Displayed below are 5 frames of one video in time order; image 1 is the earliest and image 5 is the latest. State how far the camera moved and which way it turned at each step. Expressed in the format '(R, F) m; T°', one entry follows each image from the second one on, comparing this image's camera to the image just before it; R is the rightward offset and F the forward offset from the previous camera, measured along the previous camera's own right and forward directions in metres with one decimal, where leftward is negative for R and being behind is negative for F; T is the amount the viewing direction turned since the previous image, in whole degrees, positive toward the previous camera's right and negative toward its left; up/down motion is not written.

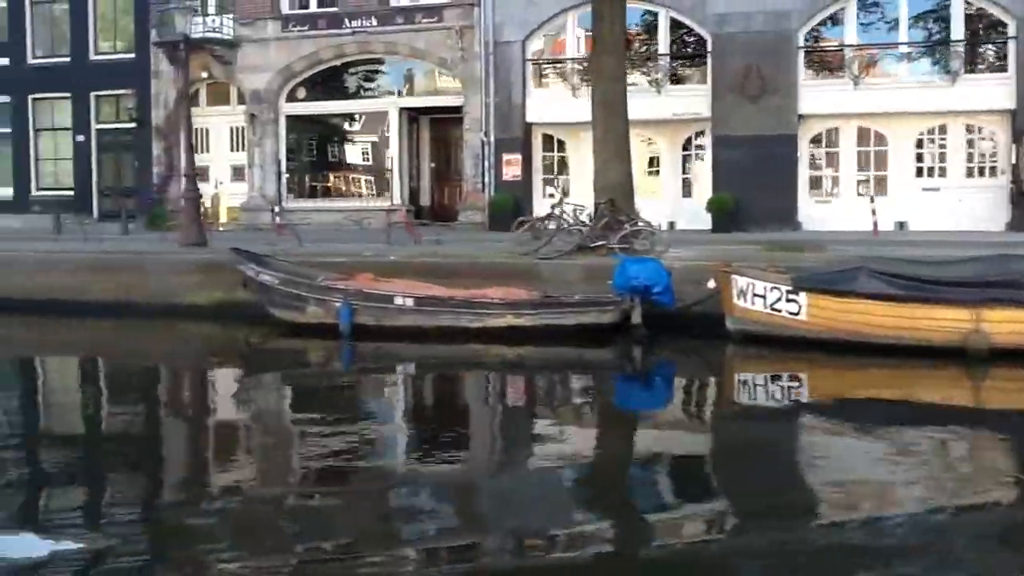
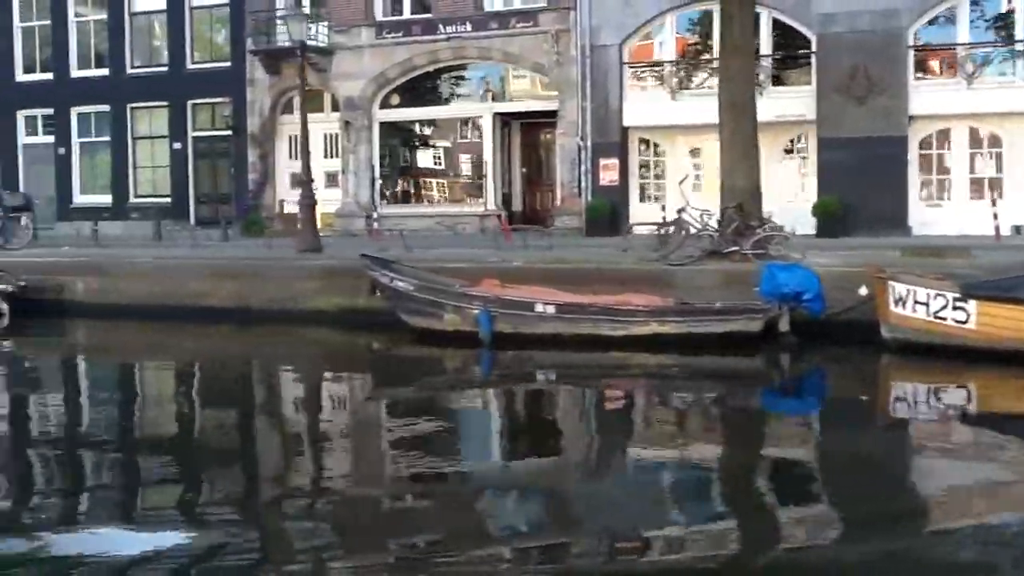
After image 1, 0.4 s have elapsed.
(-0.7, +0.2) m; -4°
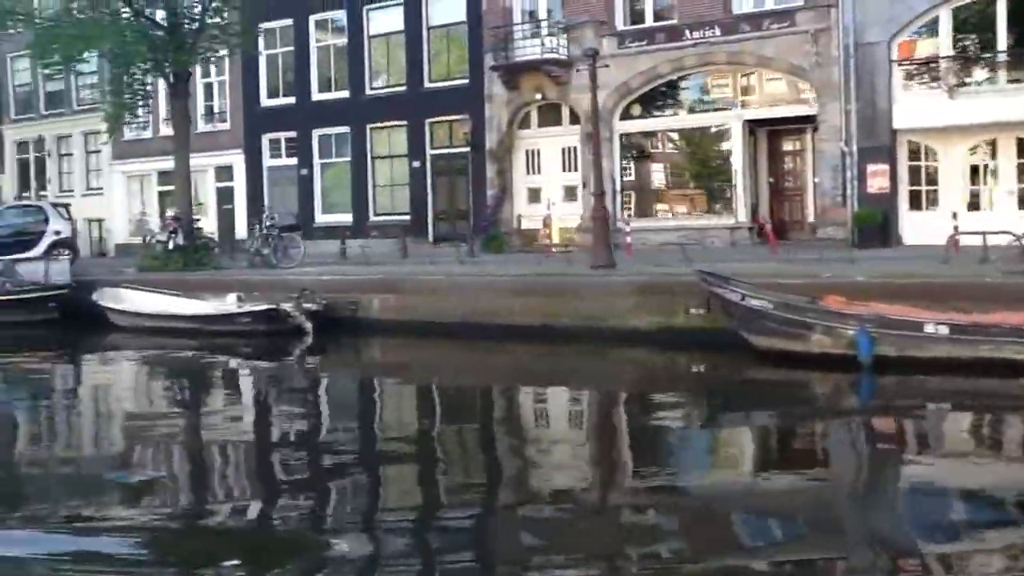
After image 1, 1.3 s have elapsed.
(-1.5, +0.5) m; -10°
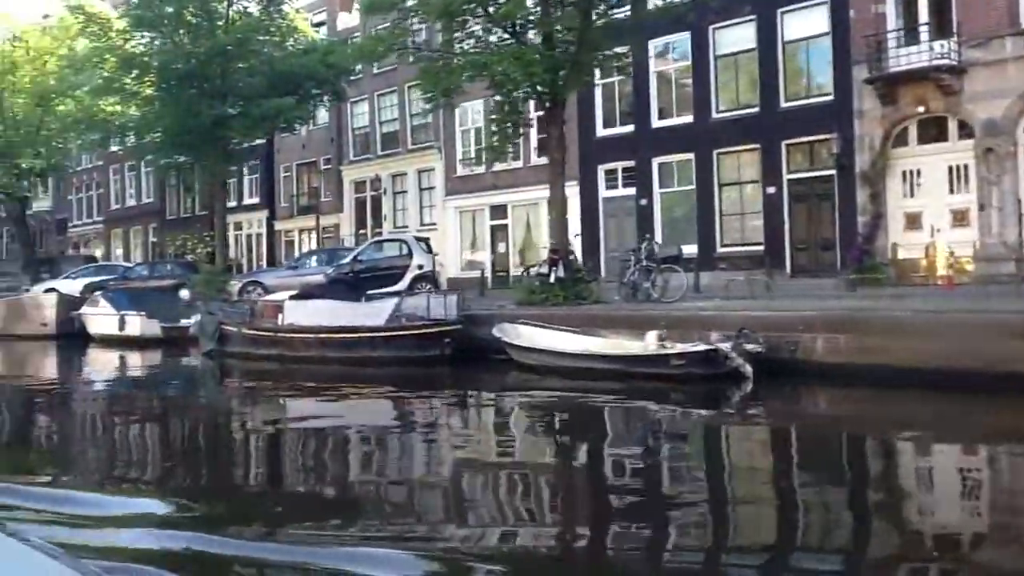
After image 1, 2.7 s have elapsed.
(-1.9, +1.1) m; -15°
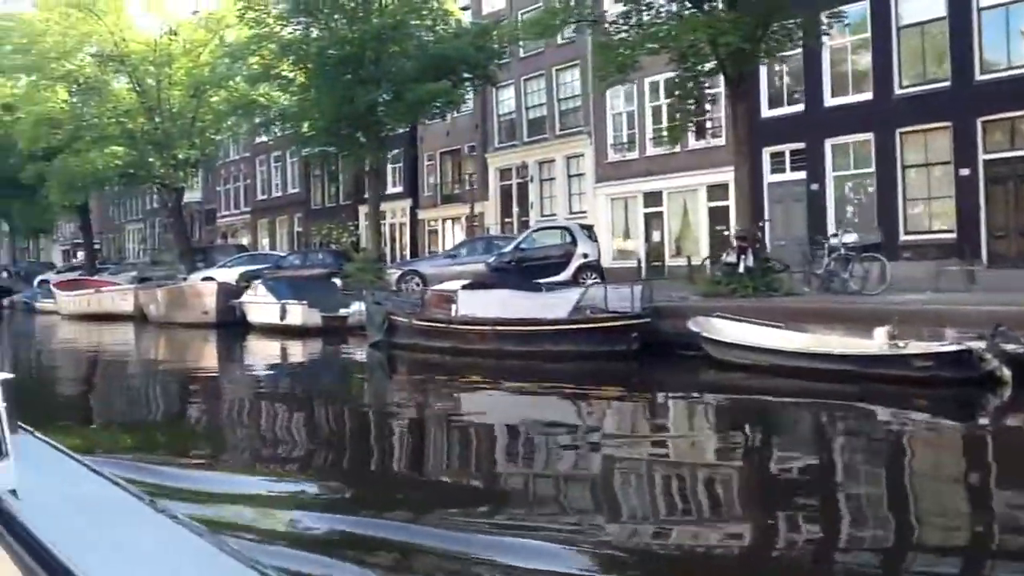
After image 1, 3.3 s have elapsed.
(-0.8, +0.8) m; -7°
